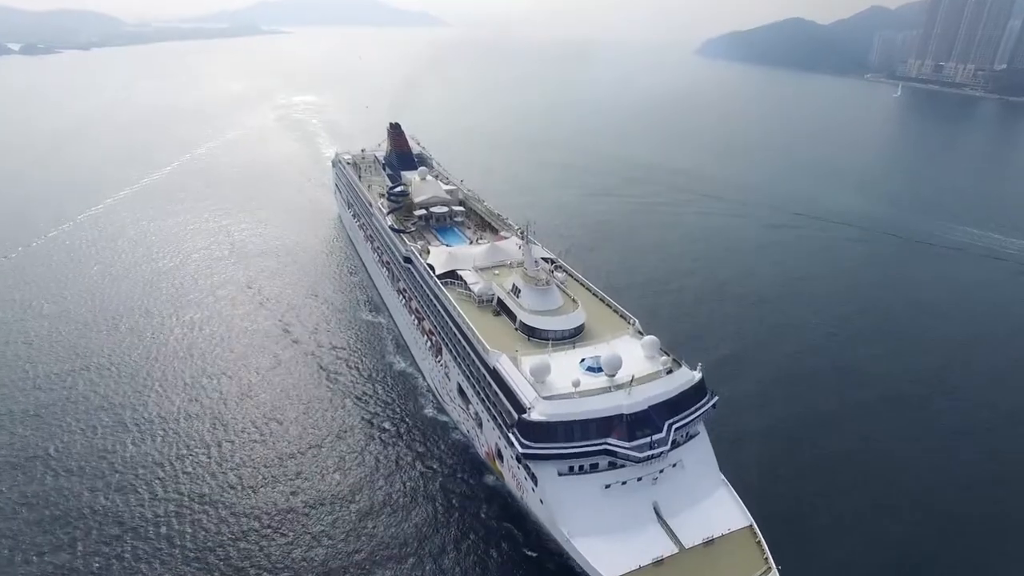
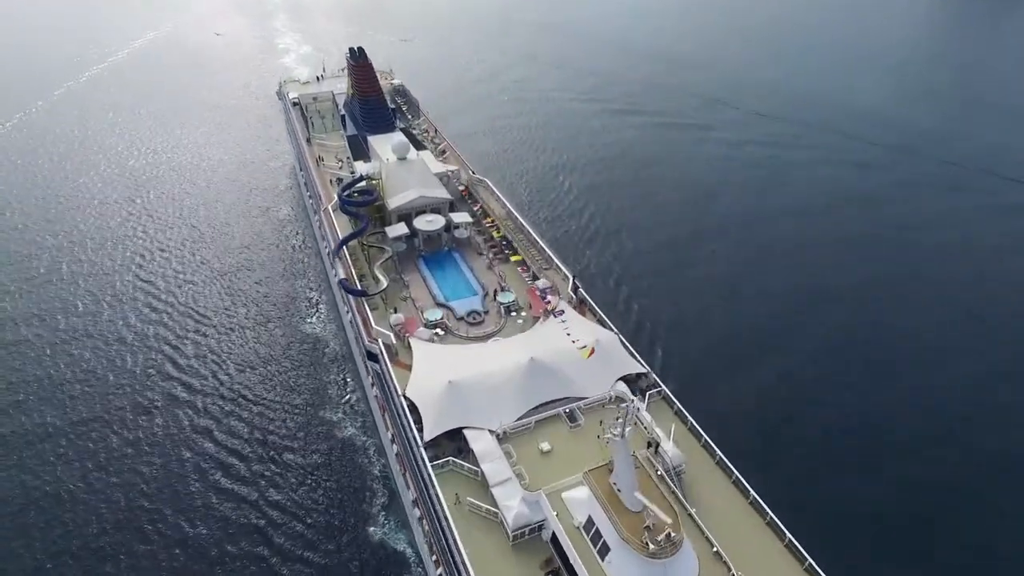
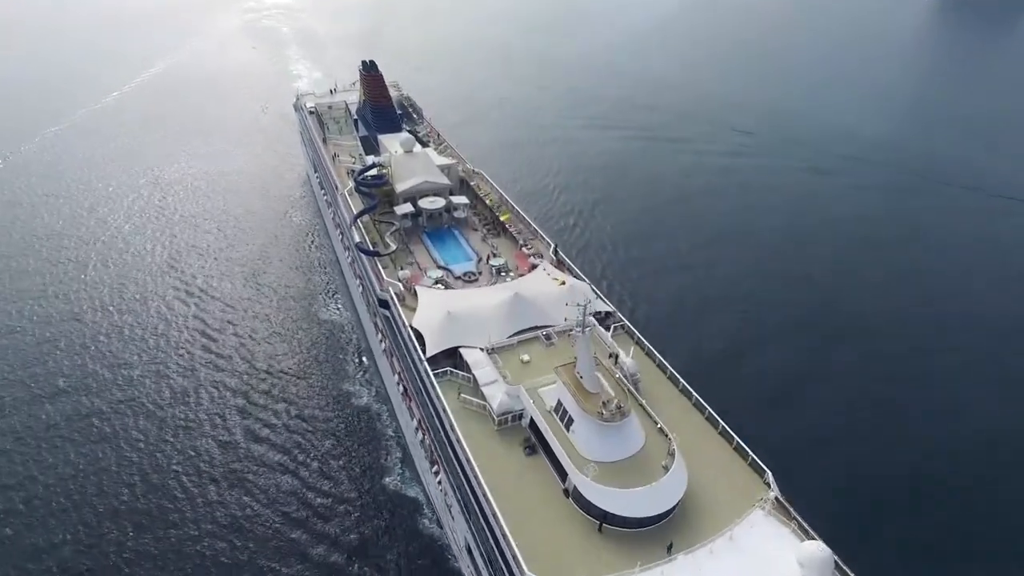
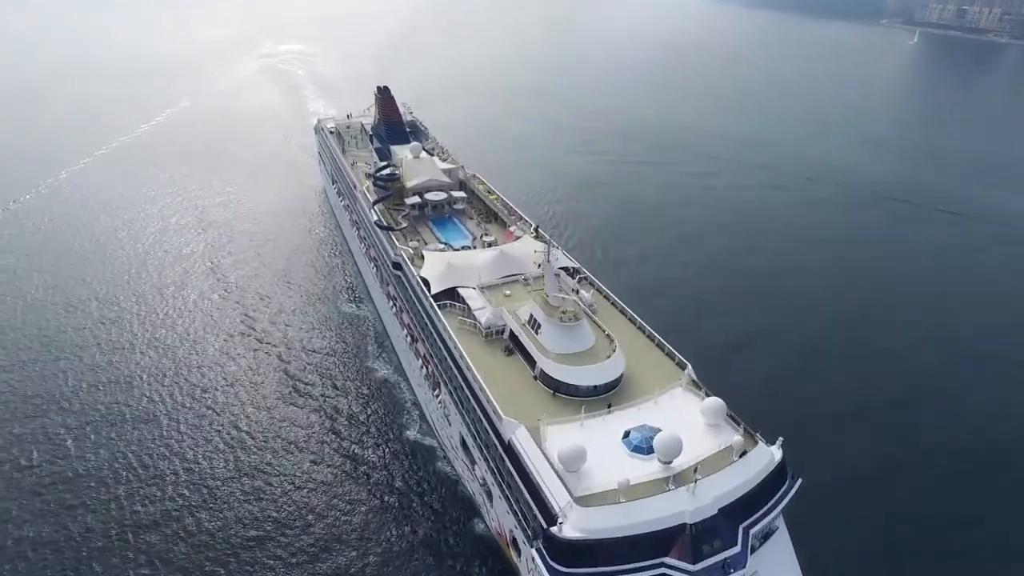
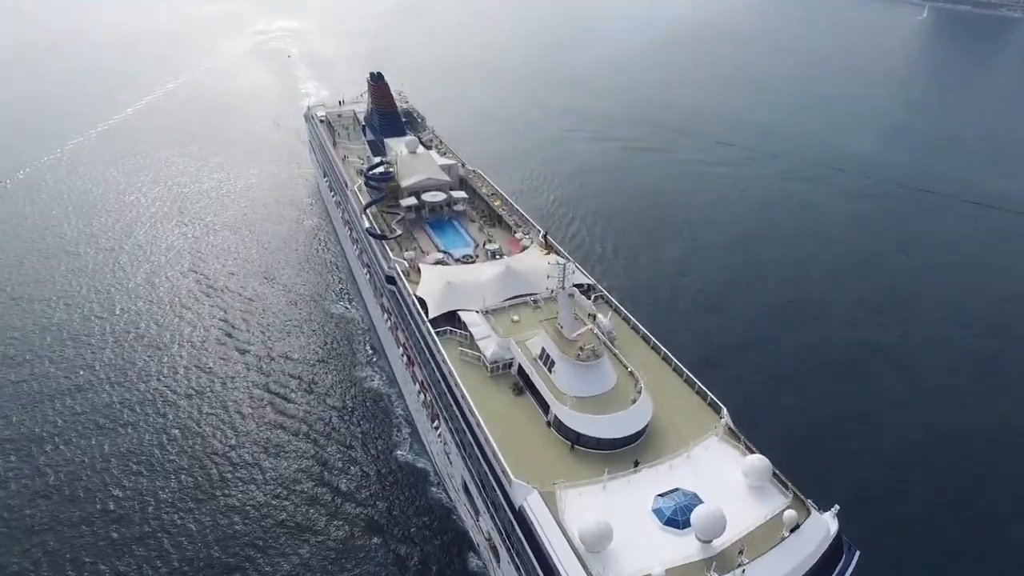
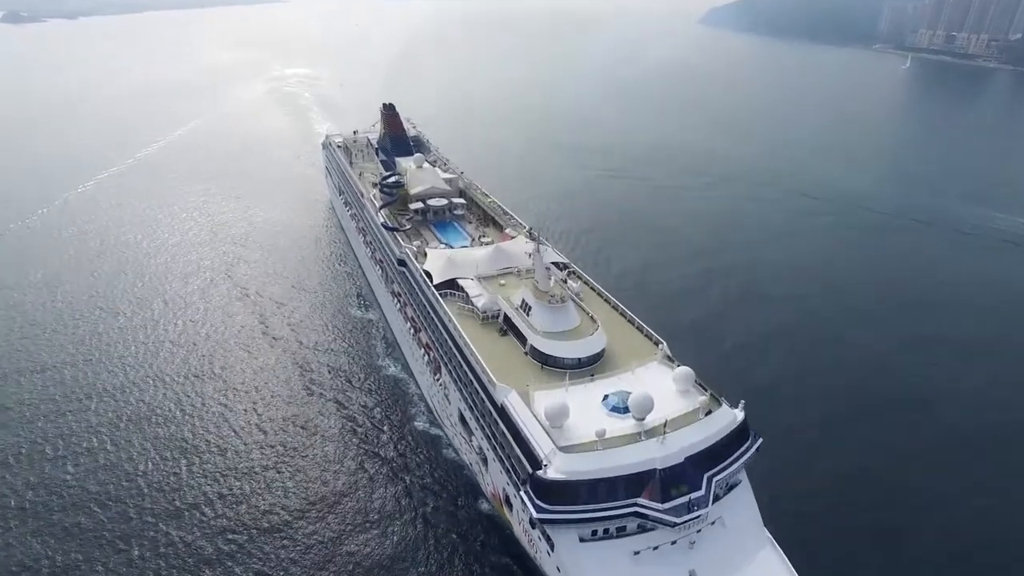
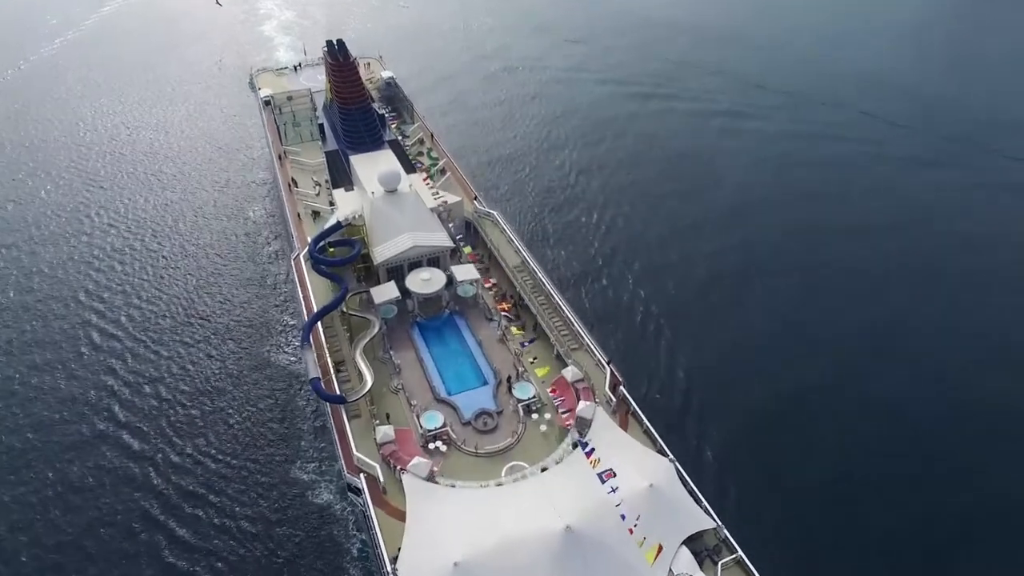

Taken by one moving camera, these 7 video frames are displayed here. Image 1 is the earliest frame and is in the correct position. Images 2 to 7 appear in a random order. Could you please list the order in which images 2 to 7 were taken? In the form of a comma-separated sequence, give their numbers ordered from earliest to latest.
6, 4, 5, 3, 2, 7
